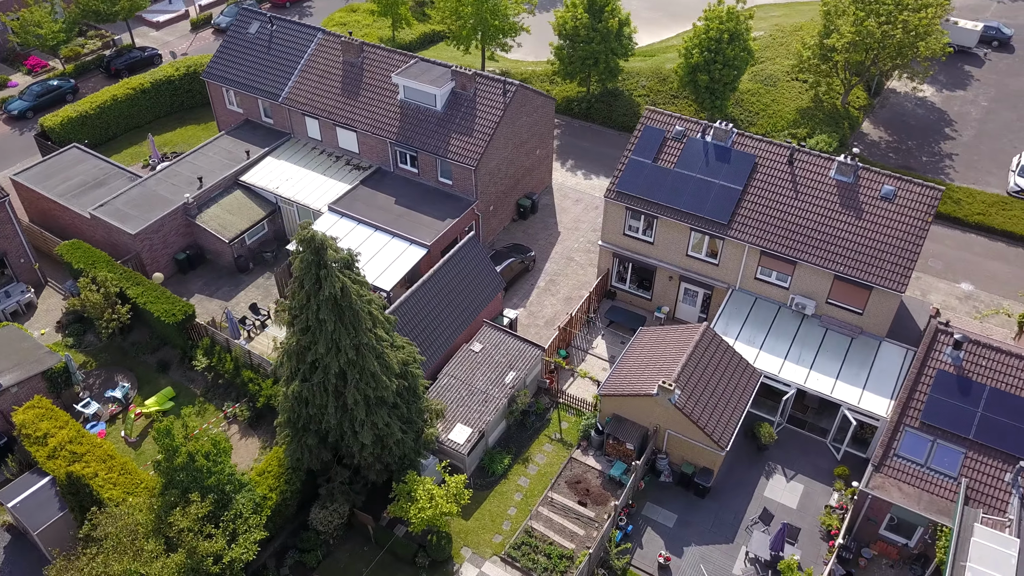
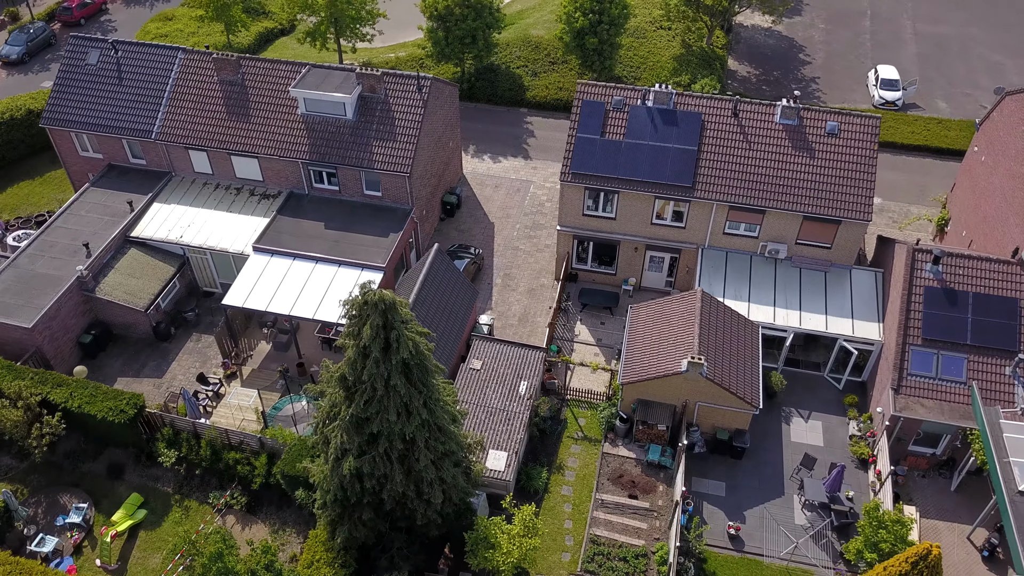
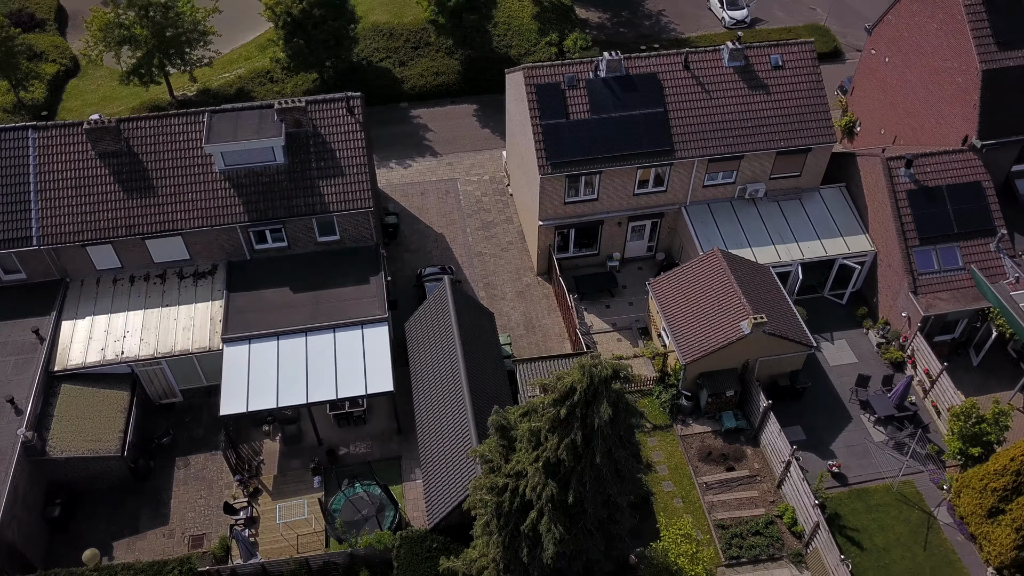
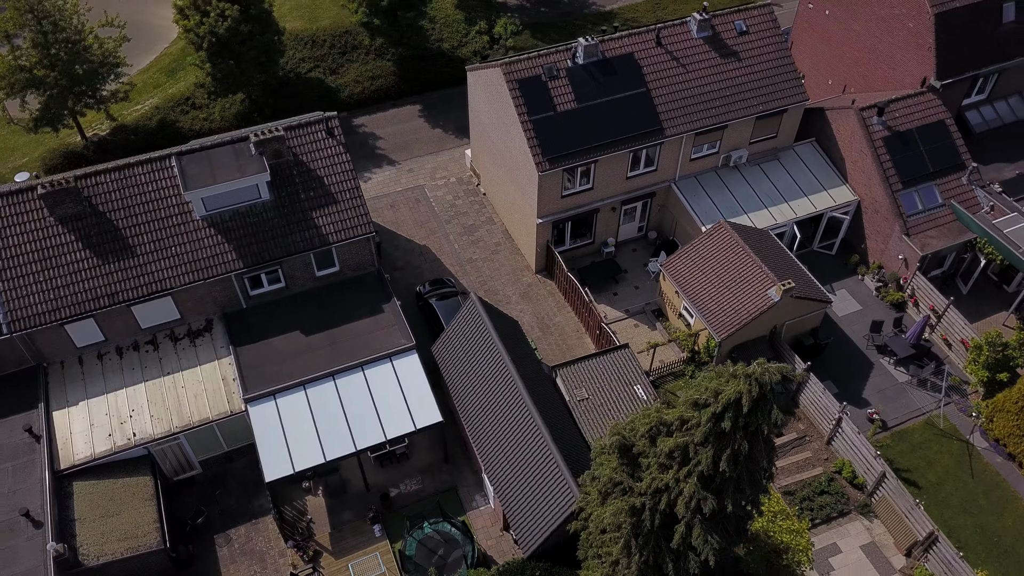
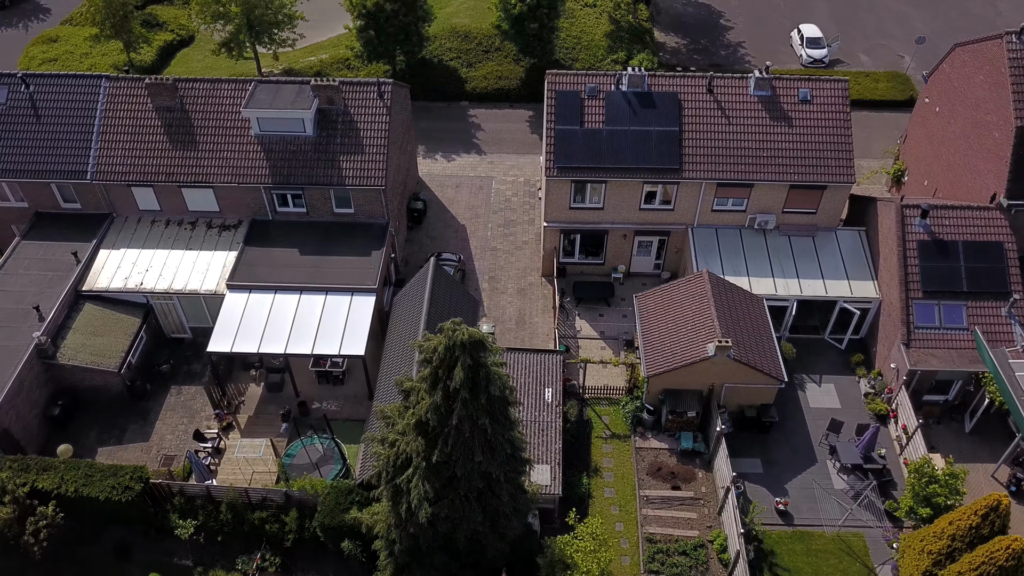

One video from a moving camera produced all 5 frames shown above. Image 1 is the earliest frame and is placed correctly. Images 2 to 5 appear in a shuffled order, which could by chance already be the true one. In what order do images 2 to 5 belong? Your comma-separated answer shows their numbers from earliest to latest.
2, 5, 3, 4
